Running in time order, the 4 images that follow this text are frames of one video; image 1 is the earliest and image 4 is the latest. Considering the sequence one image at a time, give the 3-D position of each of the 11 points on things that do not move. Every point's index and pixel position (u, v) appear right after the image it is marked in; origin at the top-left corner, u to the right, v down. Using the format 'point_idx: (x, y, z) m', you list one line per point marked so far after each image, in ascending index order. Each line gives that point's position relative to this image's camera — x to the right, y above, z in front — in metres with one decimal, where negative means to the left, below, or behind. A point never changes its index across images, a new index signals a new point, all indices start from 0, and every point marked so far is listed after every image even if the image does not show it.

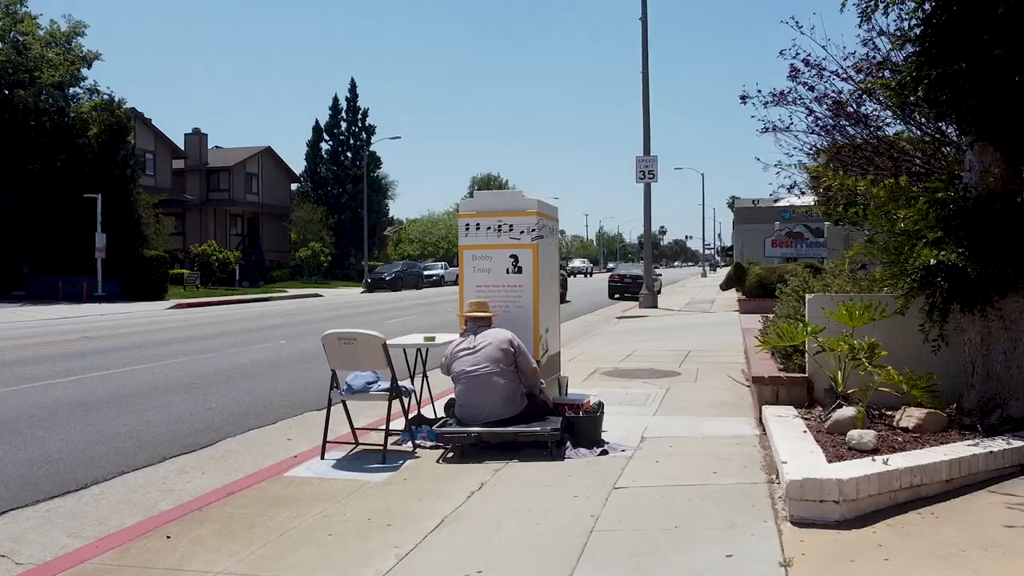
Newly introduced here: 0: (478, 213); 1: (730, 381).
0: (-0.3, +0.7, +8.4) m
1: (+2.8, -1.2, +11.6) m
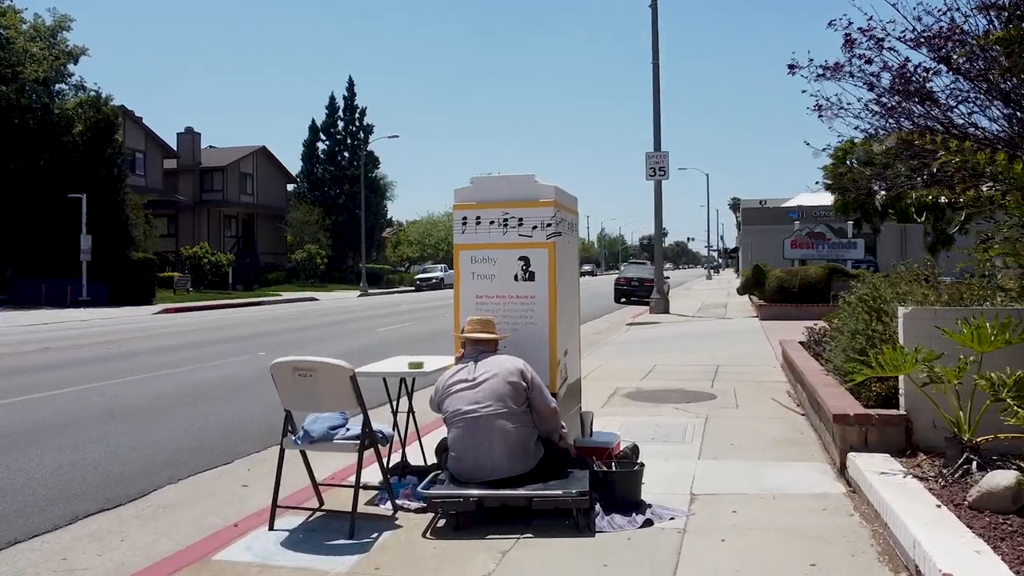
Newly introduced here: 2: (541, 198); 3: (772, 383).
0: (-0.2, +0.6, +6.6) m
1: (+2.8, -1.3, +9.8) m
2: (+0.2, +0.6, +6.4) m
3: (+3.3, -1.2, +11.5) m
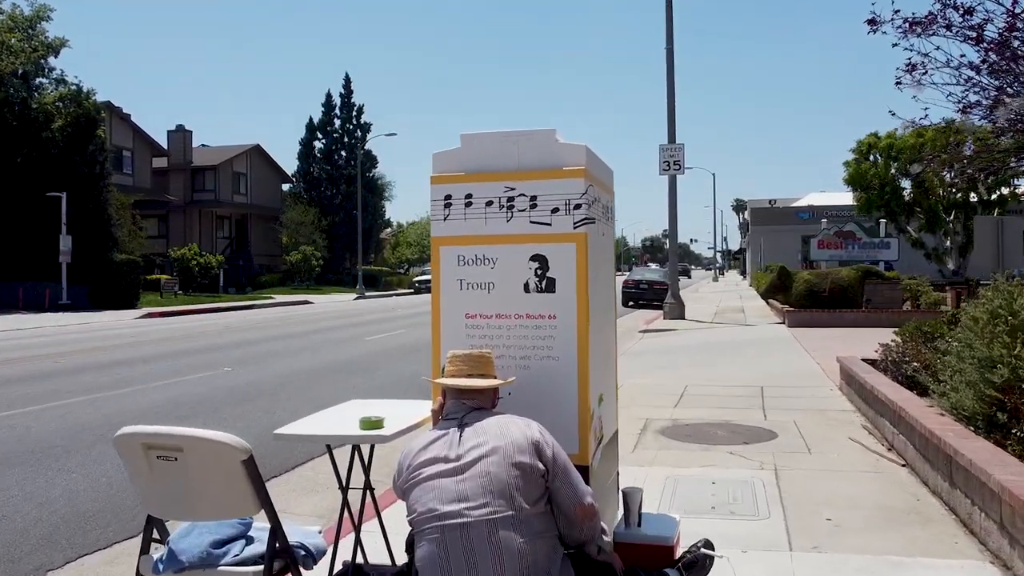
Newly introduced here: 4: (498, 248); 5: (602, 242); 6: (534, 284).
0: (-0.2, +0.5, +4.3) m
1: (+2.9, -1.3, +7.5) m
2: (+0.2, +0.6, +4.2) m
3: (+3.3, -1.3, +9.2) m
4: (-0.1, +0.2, +4.3) m
5: (+0.5, +0.2, +4.6) m
6: (+0.1, 0.0, +4.2) m
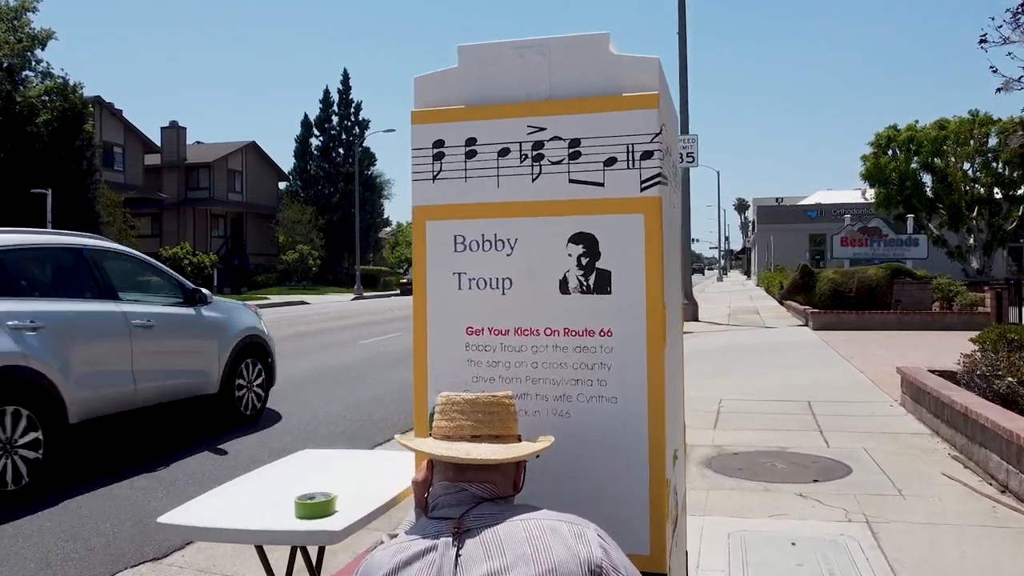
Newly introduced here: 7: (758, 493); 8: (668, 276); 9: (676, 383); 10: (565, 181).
0: (-0.1, +0.5, +2.8) m
1: (+3.0, -1.3, +6.0) m
2: (+0.3, +0.6, +2.6) m
3: (+3.4, -1.3, +7.7) m
4: (0.0, +0.2, +2.7) m
5: (+0.5, +0.2, +3.0) m
6: (+0.2, 0.0, +2.7) m
7: (+1.6, -1.4, +6.1) m
8: (+0.5, 0.0, +2.7) m
9: (+0.6, -0.3, +3.1) m
10: (+0.2, +0.3, +2.7) m
